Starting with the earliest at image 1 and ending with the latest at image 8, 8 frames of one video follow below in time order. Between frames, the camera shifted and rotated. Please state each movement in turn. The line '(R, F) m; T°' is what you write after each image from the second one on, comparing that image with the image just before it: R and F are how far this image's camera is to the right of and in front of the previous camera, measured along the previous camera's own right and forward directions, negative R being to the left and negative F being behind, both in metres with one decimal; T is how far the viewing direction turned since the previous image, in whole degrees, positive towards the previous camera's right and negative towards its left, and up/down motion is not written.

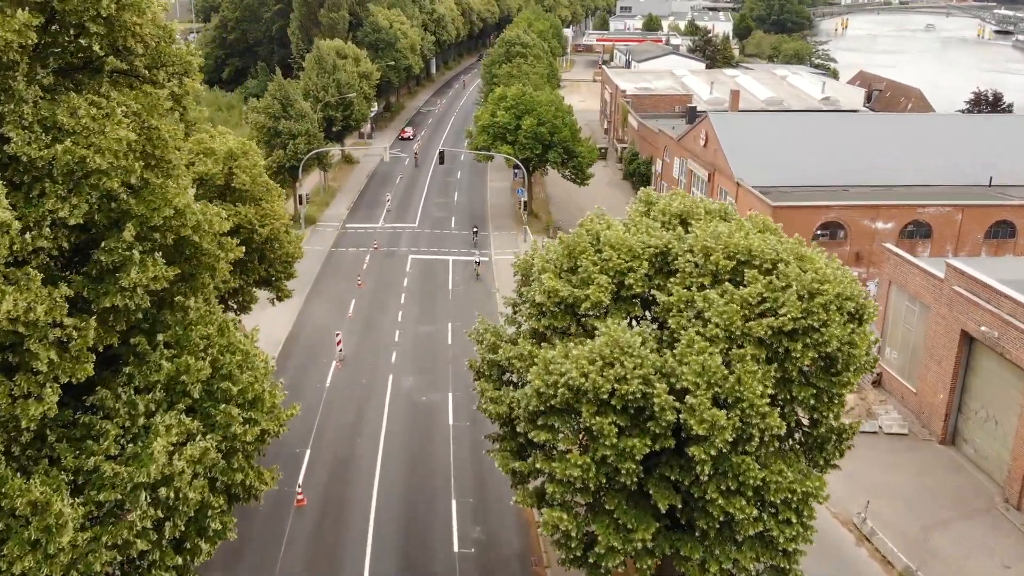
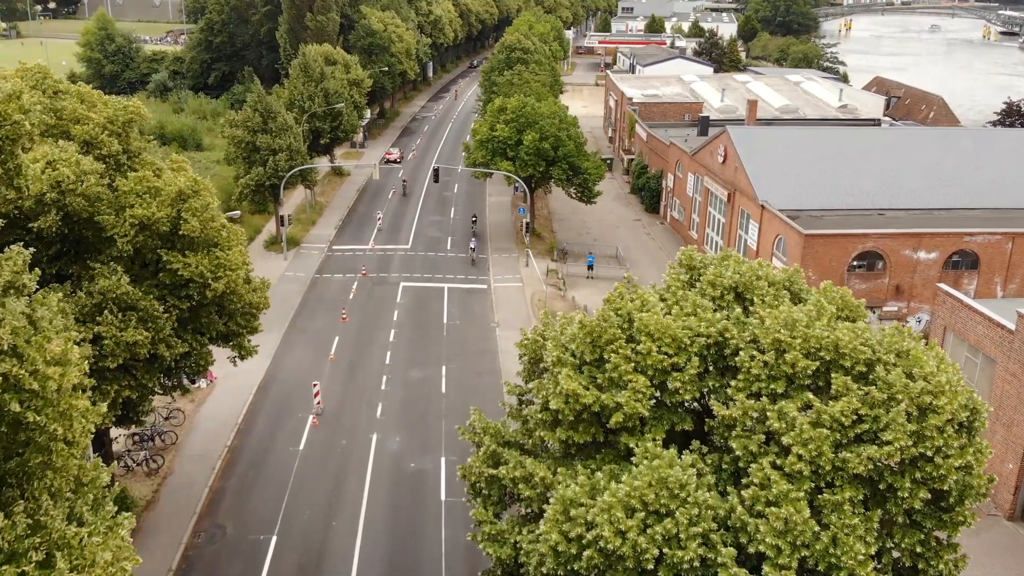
(-0.1, +4.9) m; 0°
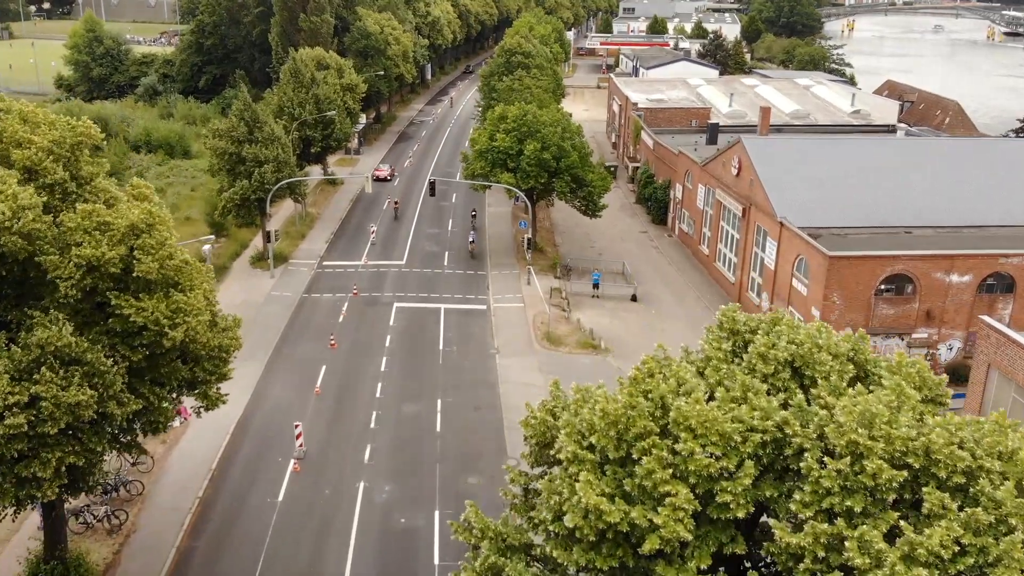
(-0.1, +3.2) m; 0°
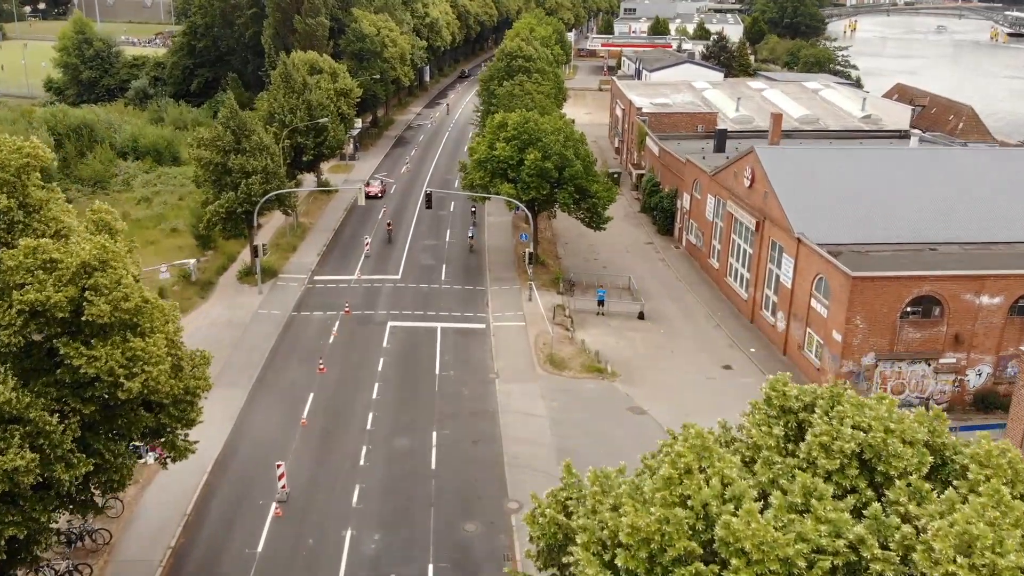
(-0.1, +2.6) m; 0°
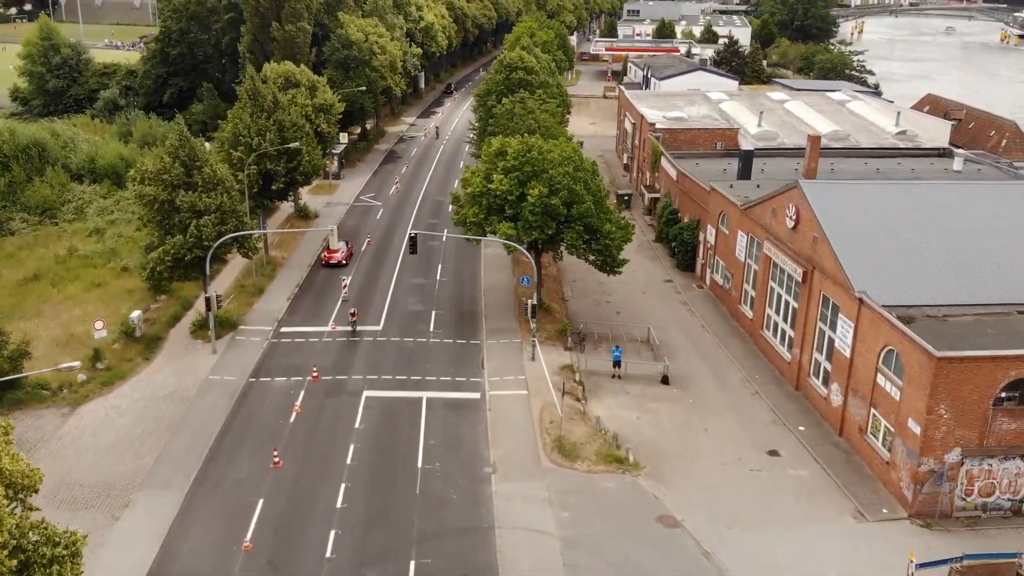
(0.0, +7.5) m; 0°
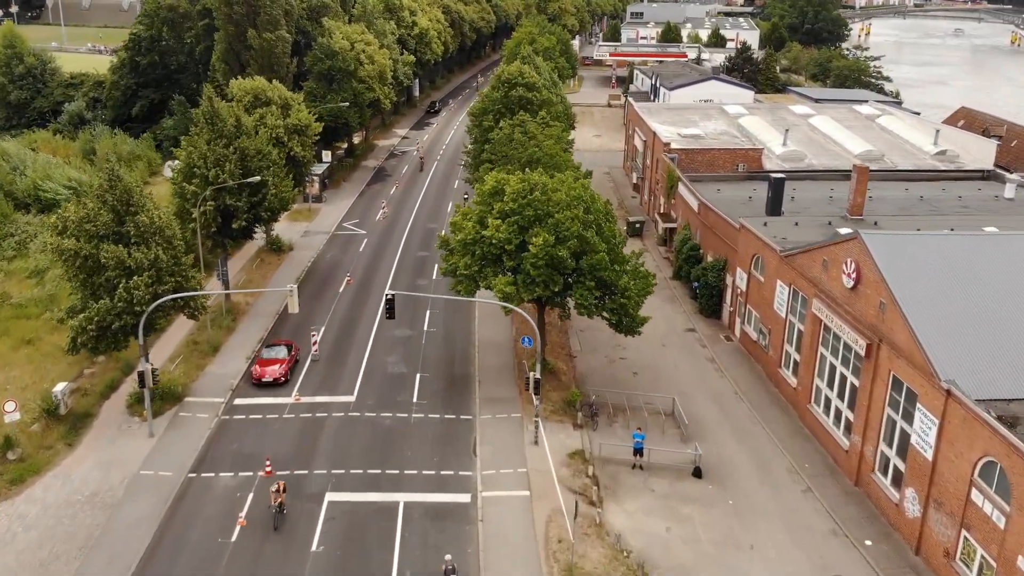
(0.0, +7.2) m; 0°
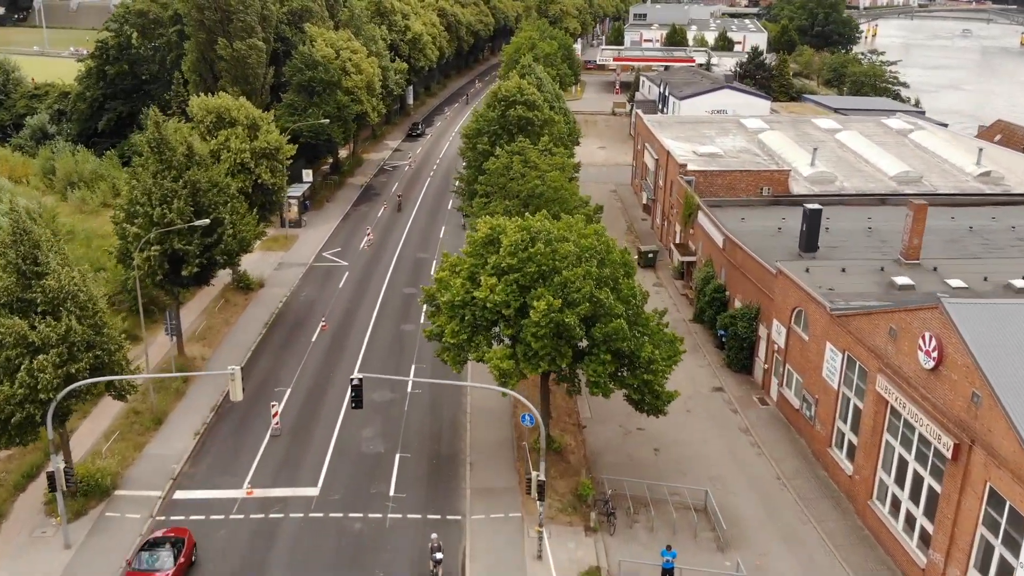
(+0.1, +6.6) m; 0°
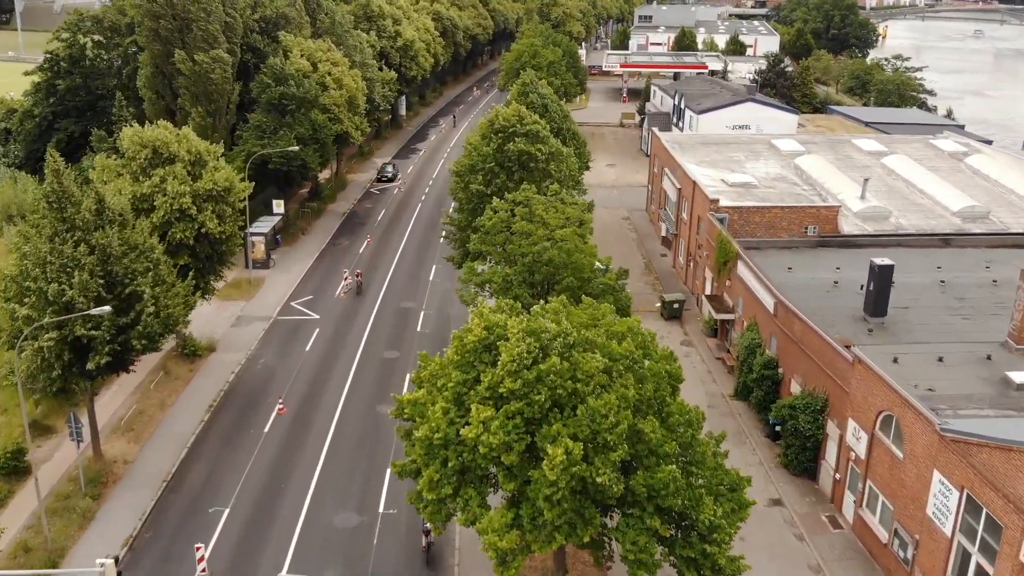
(0.0, +8.7) m; 0°
